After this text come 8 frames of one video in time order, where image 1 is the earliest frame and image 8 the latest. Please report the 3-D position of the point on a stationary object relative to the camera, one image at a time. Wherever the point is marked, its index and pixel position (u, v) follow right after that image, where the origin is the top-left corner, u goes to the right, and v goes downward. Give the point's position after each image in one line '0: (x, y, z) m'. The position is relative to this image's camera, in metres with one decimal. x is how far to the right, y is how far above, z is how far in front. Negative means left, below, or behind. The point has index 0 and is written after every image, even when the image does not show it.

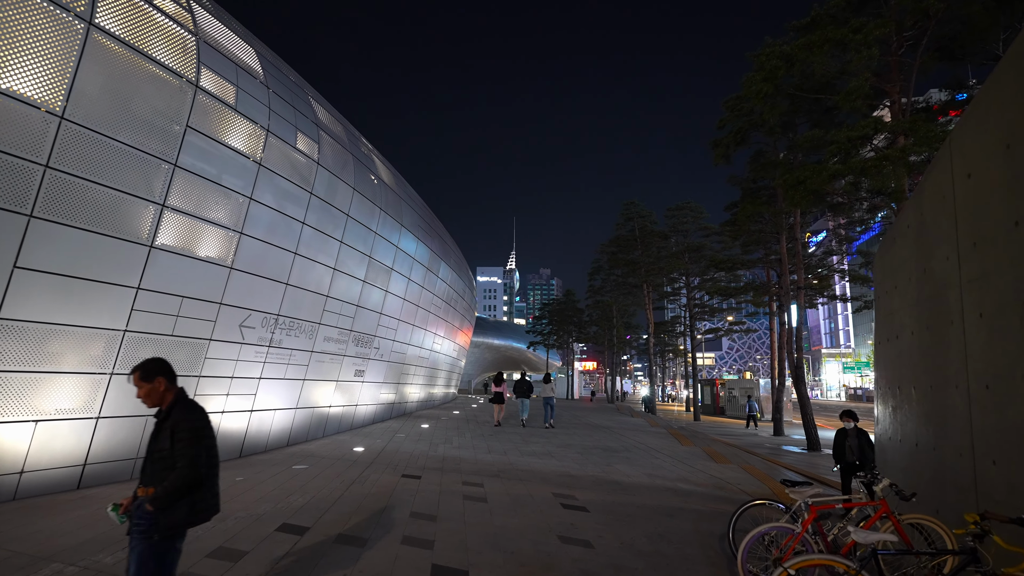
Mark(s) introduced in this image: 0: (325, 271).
0: (-3.6, +0.4, +11.8) m
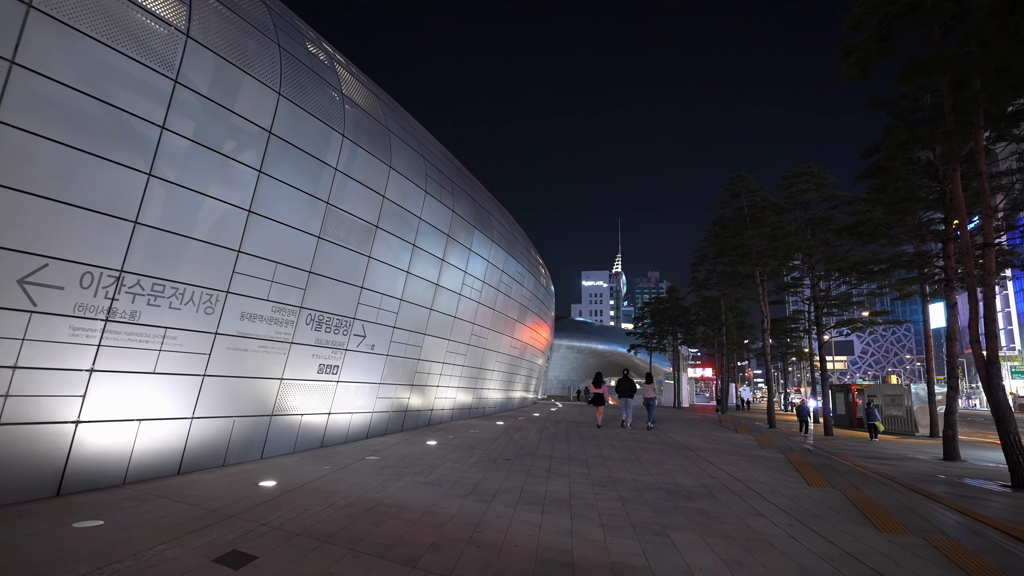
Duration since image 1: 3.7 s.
0: (-3.6, +1.0, +7.8) m
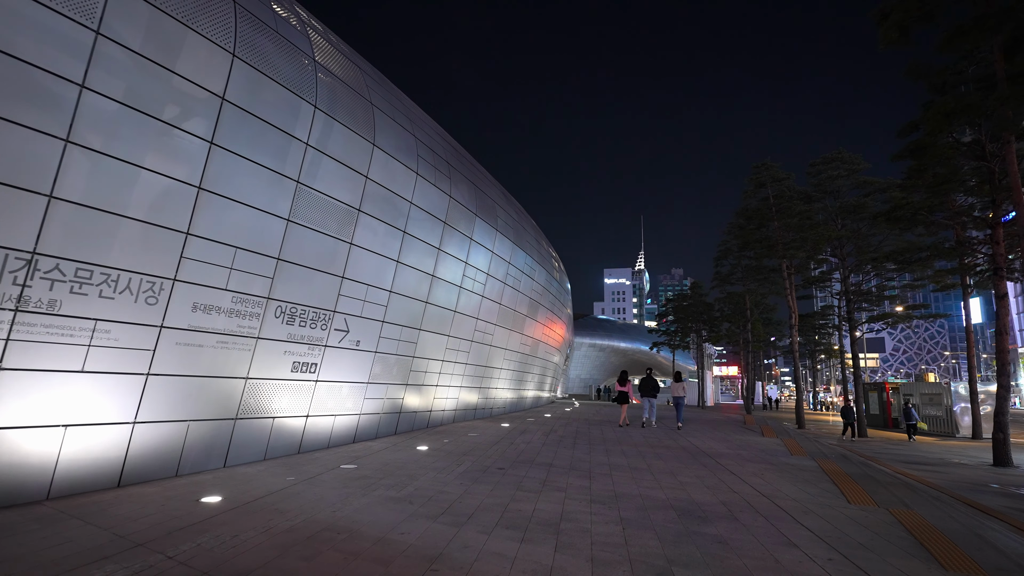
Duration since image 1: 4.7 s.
0: (-3.8, +1.1, +6.9) m
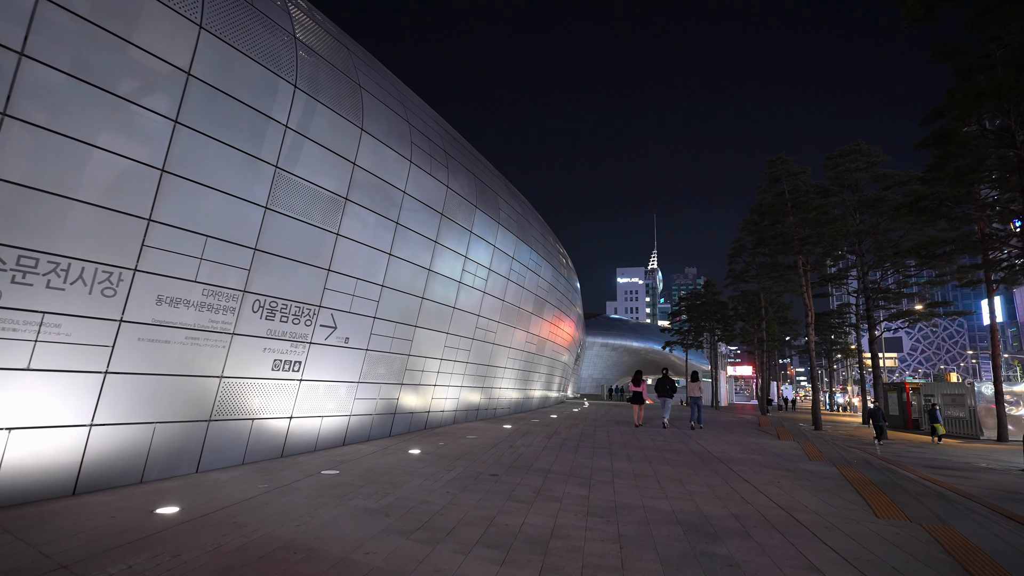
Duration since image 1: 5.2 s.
0: (-3.9, +1.2, +6.3) m
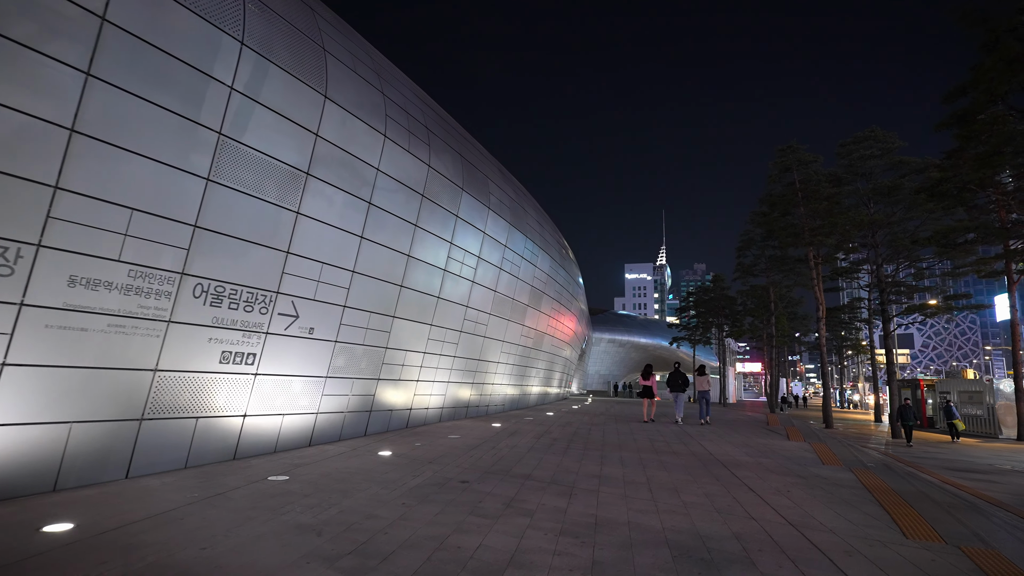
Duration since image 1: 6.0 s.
0: (-4.3, +1.4, +5.4) m
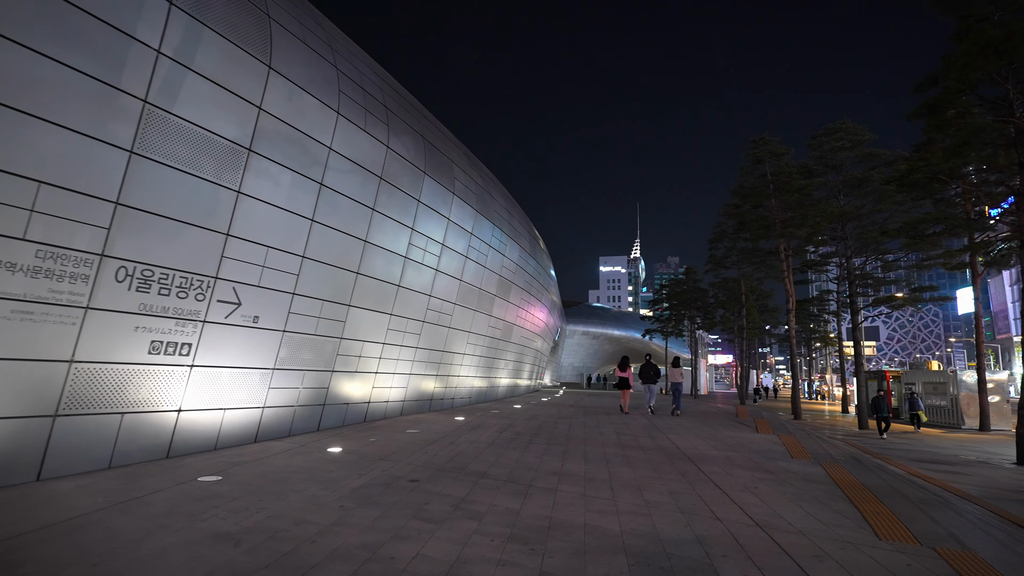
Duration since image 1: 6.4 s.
0: (-4.7, +1.6, +4.7) m
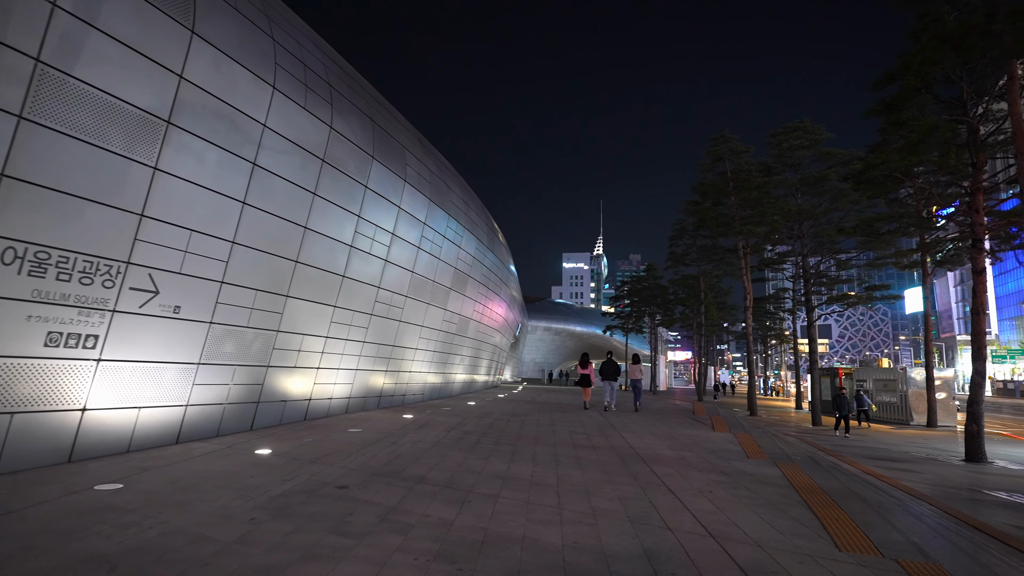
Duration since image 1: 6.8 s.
0: (-5.1, +1.7, +3.9) m
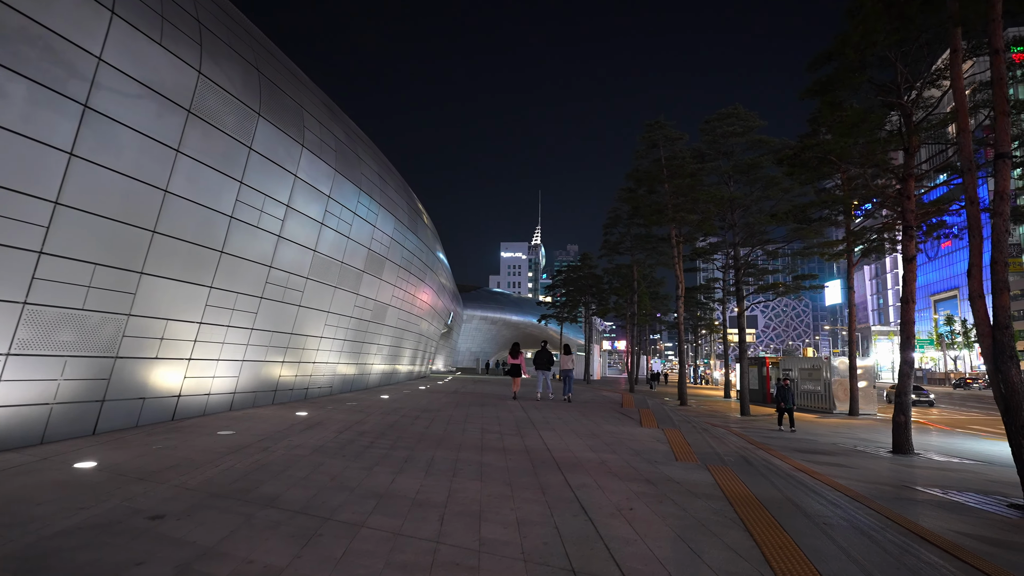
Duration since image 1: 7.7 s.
0: (-5.8, +2.0, +2.1) m
